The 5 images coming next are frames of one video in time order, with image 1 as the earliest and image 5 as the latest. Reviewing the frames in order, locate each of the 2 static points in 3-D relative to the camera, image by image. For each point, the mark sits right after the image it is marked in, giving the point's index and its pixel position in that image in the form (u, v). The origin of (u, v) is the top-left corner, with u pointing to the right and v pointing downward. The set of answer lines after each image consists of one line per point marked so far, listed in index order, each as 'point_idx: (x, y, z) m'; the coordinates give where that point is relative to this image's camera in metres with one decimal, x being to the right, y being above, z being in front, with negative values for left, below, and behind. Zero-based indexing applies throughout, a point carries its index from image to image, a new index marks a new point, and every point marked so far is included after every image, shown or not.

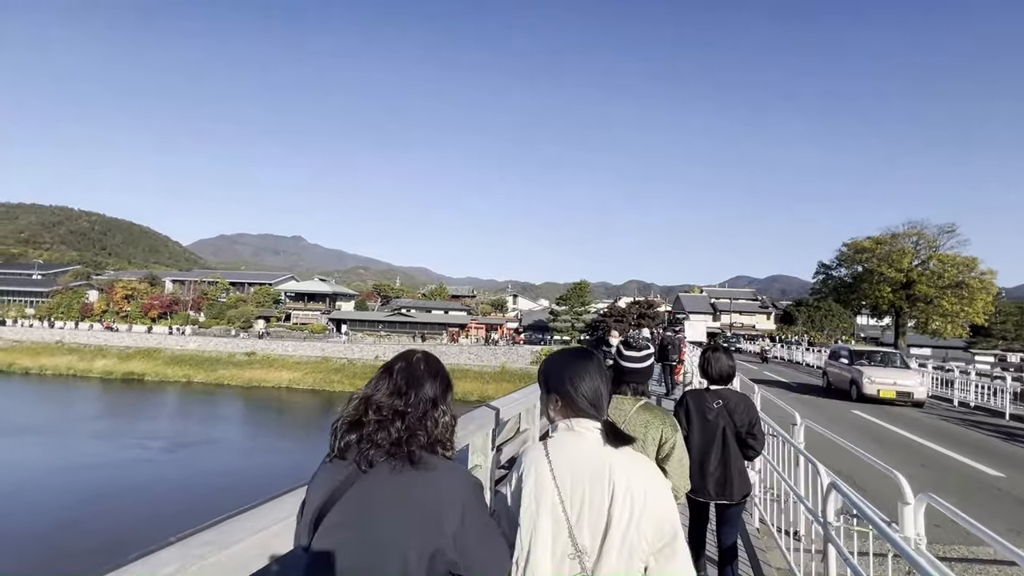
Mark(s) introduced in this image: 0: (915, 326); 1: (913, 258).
0: (+12.4, -1.2, +18.4) m
1: (+12.0, +0.9, +17.9) m
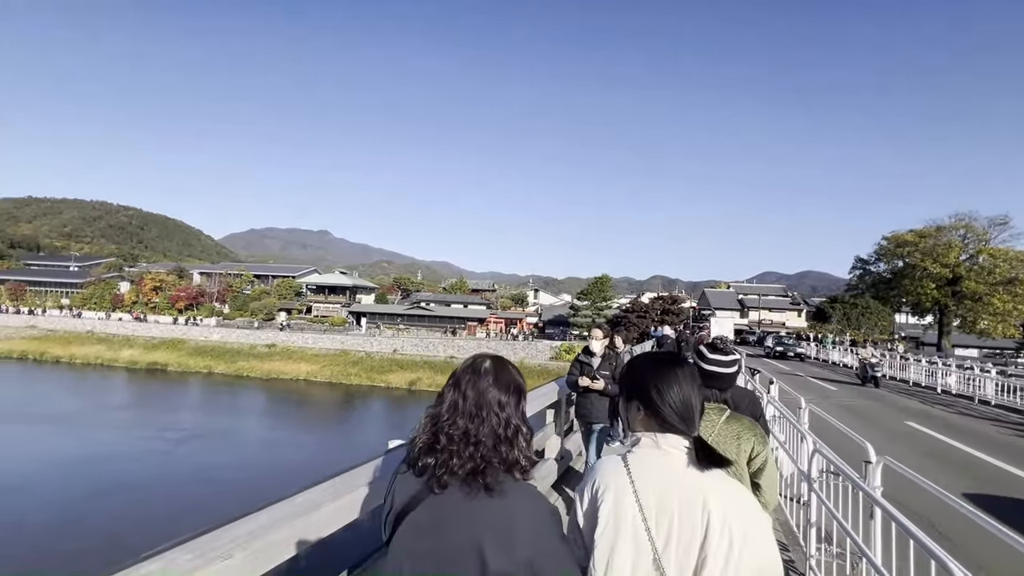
0: (+13.0, -1.1, +17.5) m
1: (+12.5, +1.0, +16.9) m
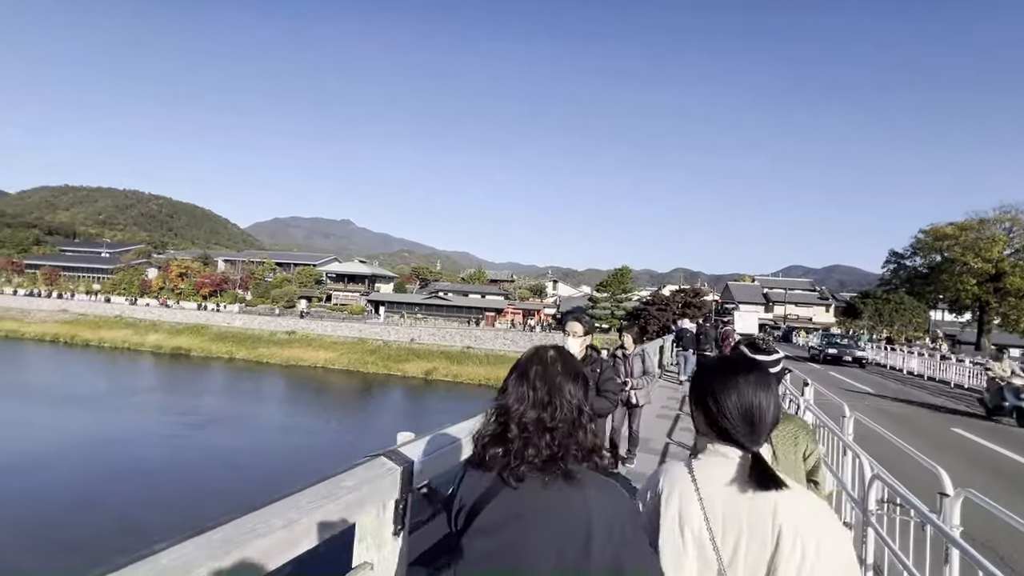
0: (+13.5, -1.0, +16.7) m
1: (+13.0, +1.0, +16.2) m
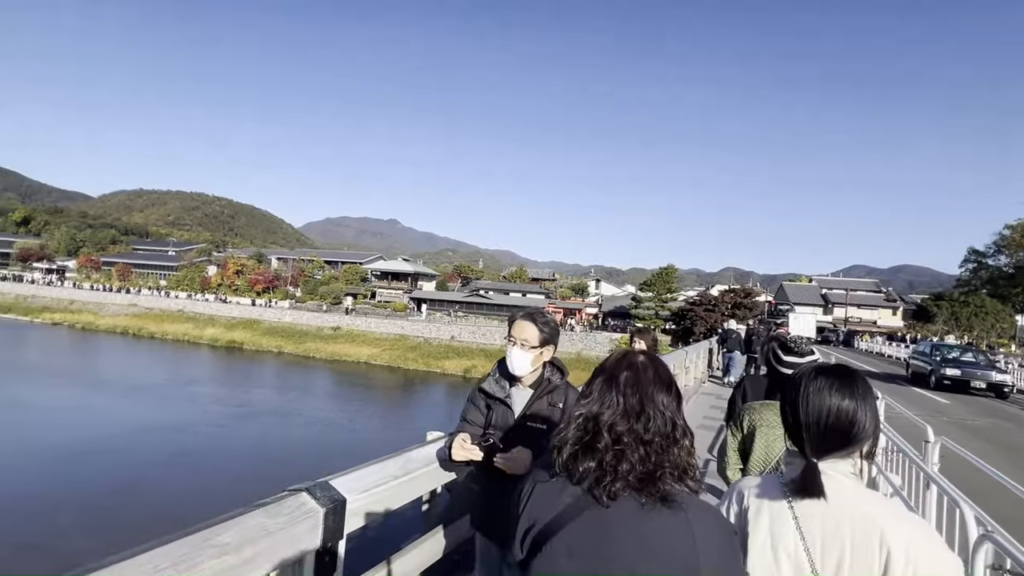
0: (+14.5, -1.1, +15.1) m
1: (+14.0, +0.9, +14.6) m
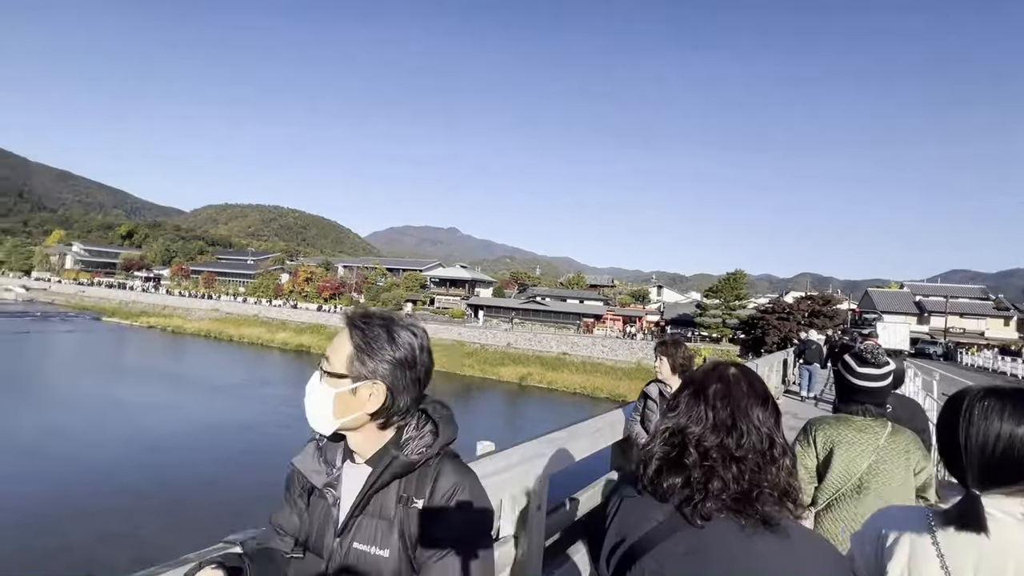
0: (+15.7, -1.3, +12.8) m
1: (+15.2, +0.8, +12.4) m
